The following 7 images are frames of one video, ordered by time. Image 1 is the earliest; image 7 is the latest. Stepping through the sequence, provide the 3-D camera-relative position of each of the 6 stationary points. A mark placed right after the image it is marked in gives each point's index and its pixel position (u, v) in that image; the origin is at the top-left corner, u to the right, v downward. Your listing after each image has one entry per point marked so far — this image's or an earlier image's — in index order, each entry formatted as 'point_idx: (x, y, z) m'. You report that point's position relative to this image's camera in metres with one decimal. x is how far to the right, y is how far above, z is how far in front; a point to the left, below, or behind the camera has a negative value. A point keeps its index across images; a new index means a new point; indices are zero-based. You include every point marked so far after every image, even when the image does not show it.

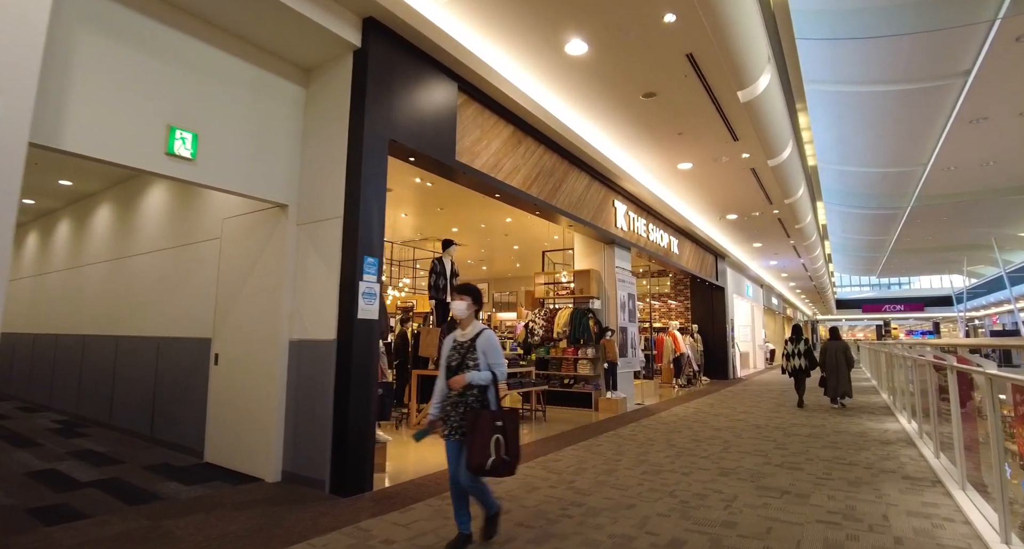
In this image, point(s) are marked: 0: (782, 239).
0: (+7.5, +1.0, +14.2) m
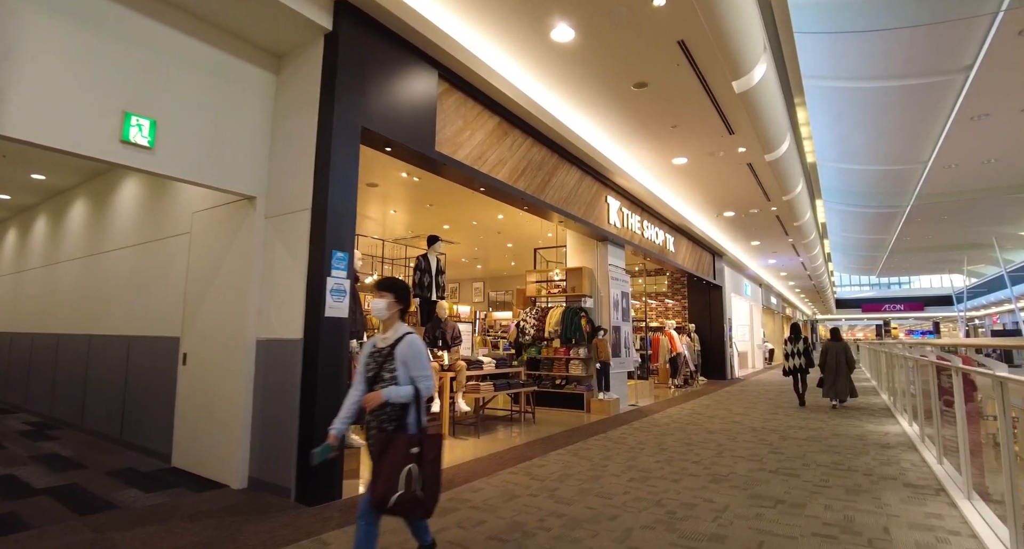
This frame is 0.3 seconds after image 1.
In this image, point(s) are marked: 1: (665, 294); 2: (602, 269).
0: (+7.3, +1.0, +13.9) m
1: (+4.7, -0.6, +15.7) m
2: (+1.5, +0.1, +8.3) m
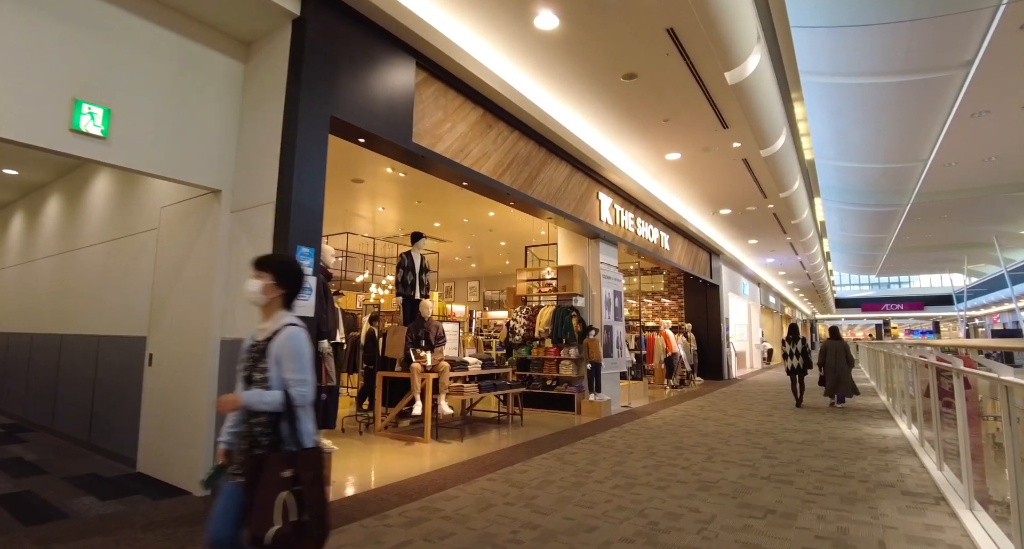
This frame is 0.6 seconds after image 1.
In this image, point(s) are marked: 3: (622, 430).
0: (+7.2, +1.1, +13.7) m
1: (+4.6, -0.6, +15.5) m
2: (+1.3, +0.1, +8.1) m
3: (+1.4, -1.9, +6.3) m
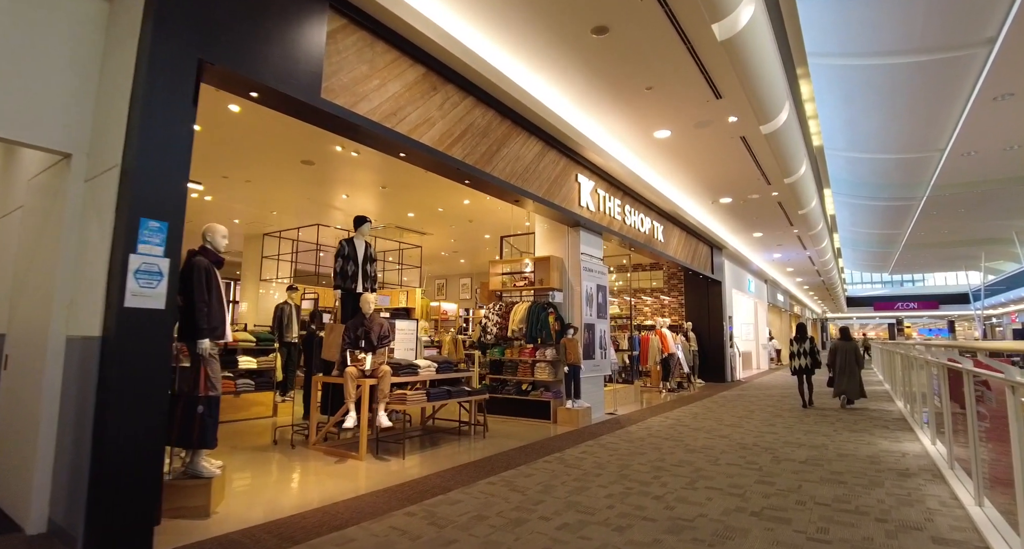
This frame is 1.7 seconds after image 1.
0: (+6.8, +1.2, +12.8) m
1: (+4.2, -0.4, +14.6) m
2: (+0.9, +0.2, +7.2) m
3: (+0.9, -1.8, +5.5) m
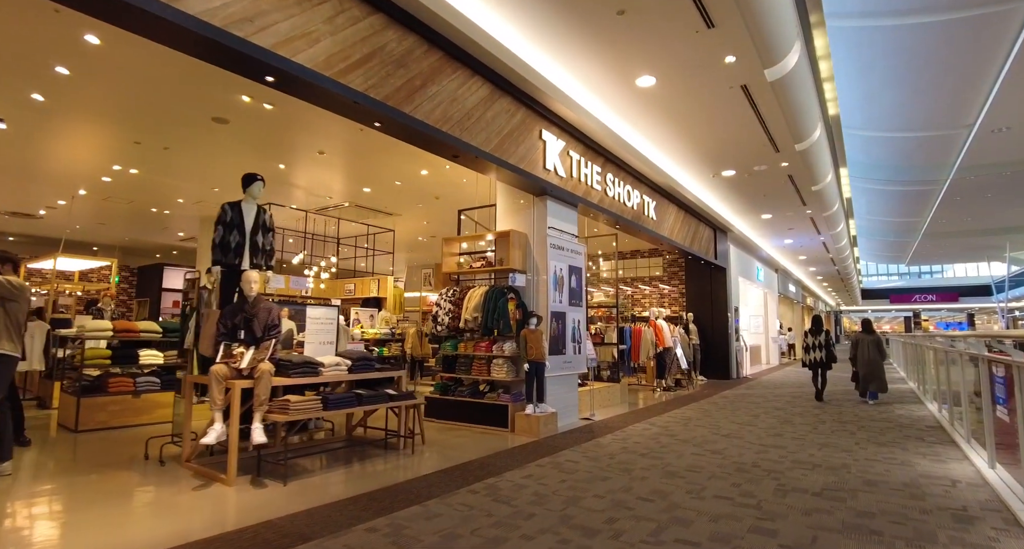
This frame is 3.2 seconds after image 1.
0: (+6.4, +1.5, +11.5) m
1: (+3.8, -0.1, +13.4) m
2: (+0.3, +0.5, +6.0) m
3: (+0.3, -1.6, +4.3) m
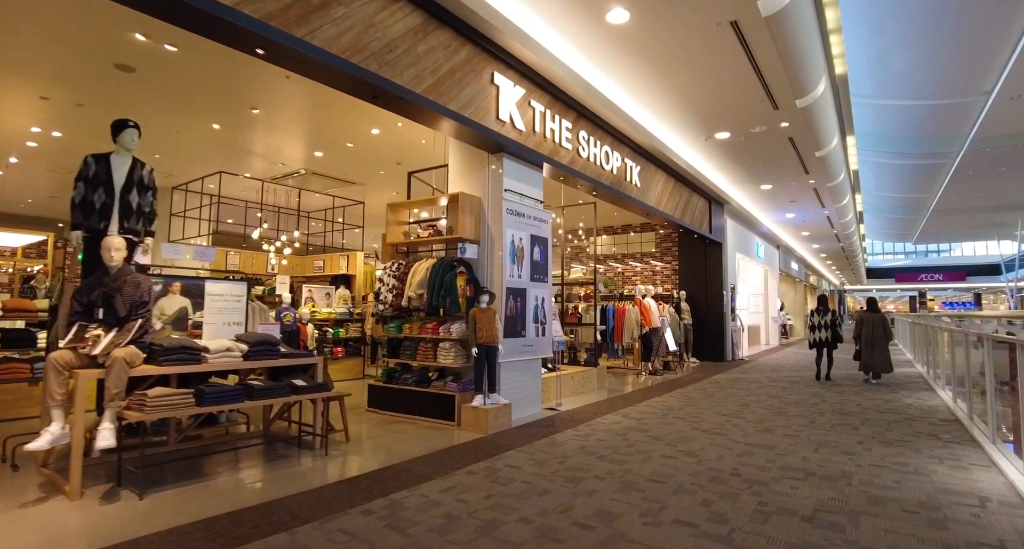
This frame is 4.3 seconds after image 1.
0: (+5.9, +2.0, +10.5) m
1: (+3.4, +0.5, +12.5) m
2: (-0.2, +0.8, +5.2) m
3: (-0.2, -1.4, +3.6) m
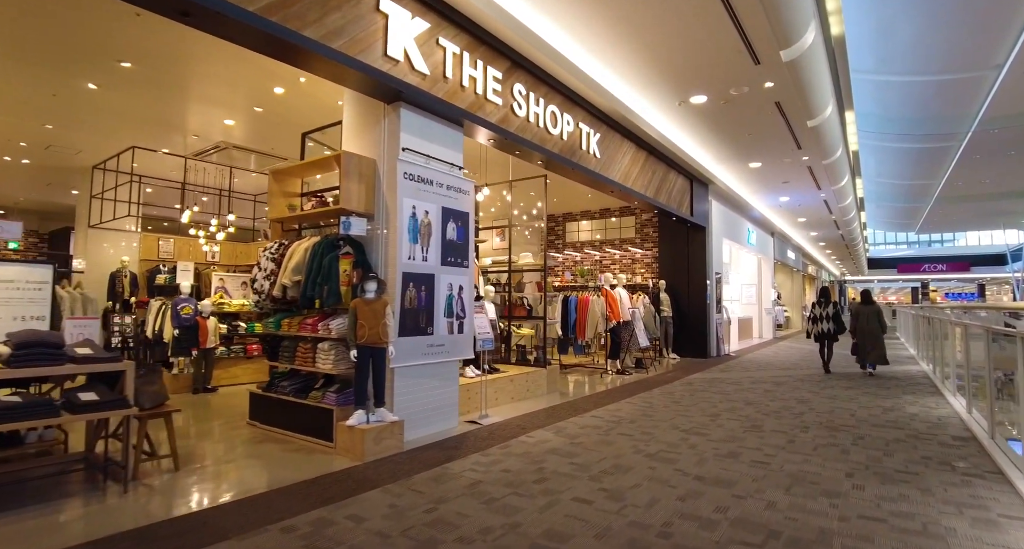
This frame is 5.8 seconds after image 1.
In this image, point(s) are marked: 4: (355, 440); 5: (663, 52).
0: (+5.2, +2.3, +9.5) m
1: (+2.6, +0.8, +11.5) m
2: (-1.0, +0.9, +4.1) m
3: (-0.9, -1.2, +2.6) m
4: (-1.0, -1.2, +3.6) m
5: (+1.7, +2.5, +5.7) m
